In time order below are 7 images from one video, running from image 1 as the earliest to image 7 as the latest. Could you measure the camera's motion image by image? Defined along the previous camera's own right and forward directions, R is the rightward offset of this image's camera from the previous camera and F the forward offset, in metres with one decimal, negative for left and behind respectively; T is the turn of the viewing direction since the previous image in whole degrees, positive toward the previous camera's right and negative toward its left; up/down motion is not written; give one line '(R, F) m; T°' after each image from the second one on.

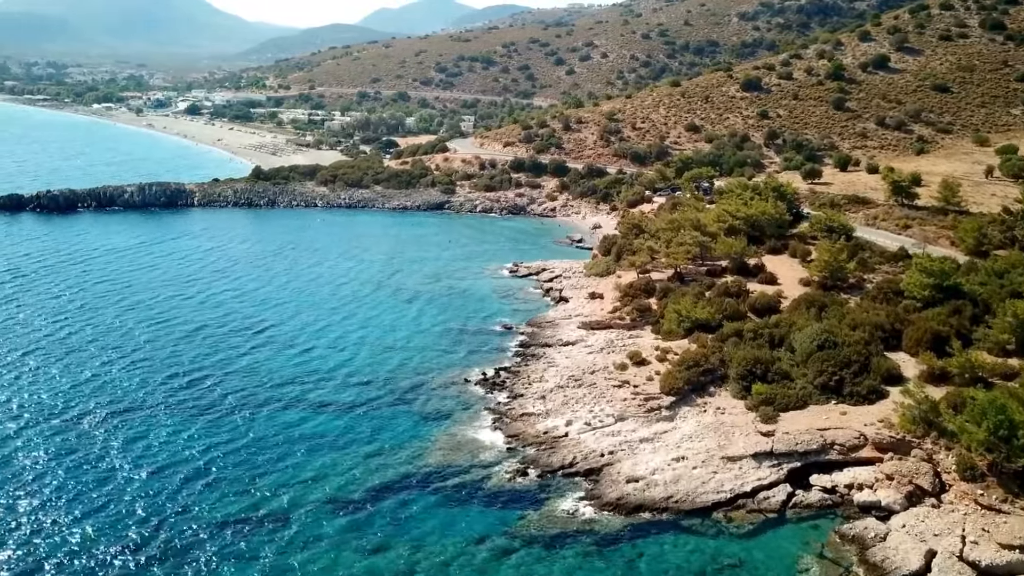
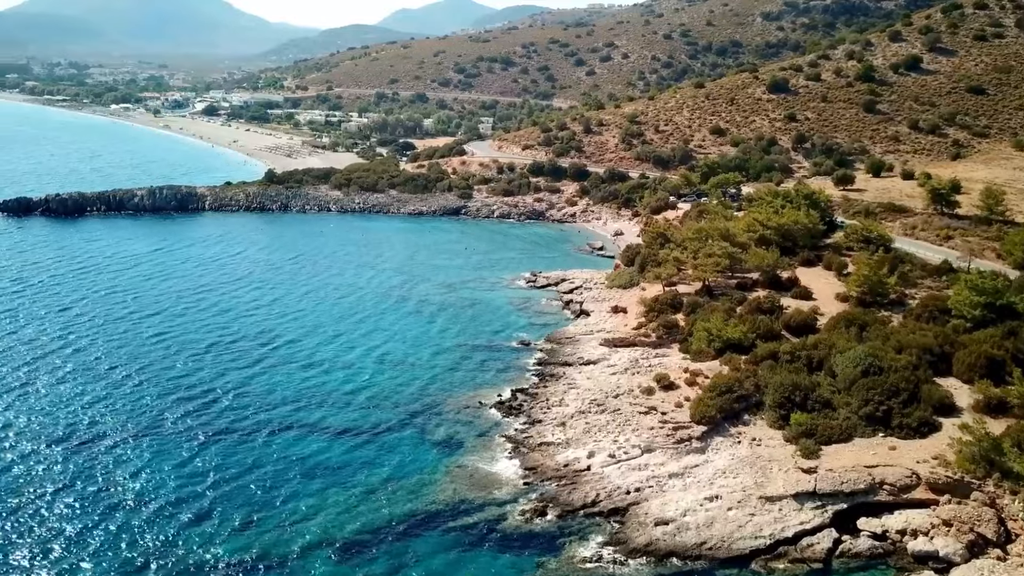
(-0.1, +2.3) m; -1°
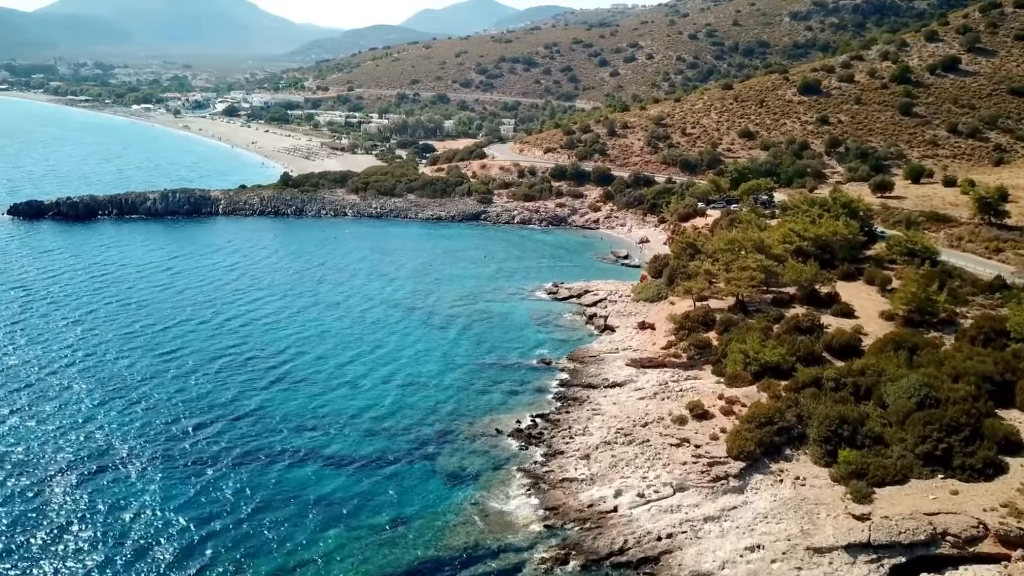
(0.0, +2.4) m; -2°
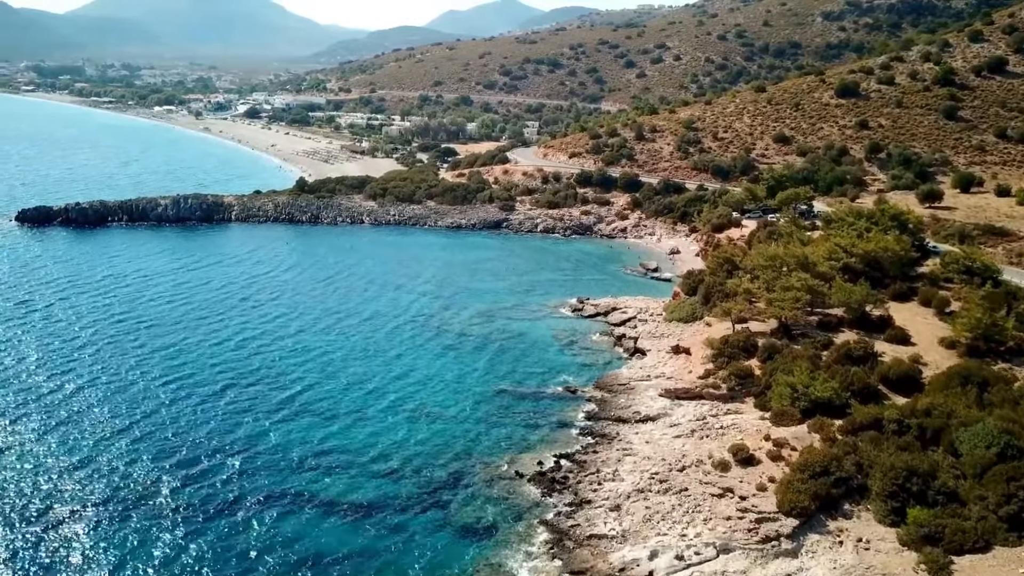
(0.0, +3.0) m; -2°
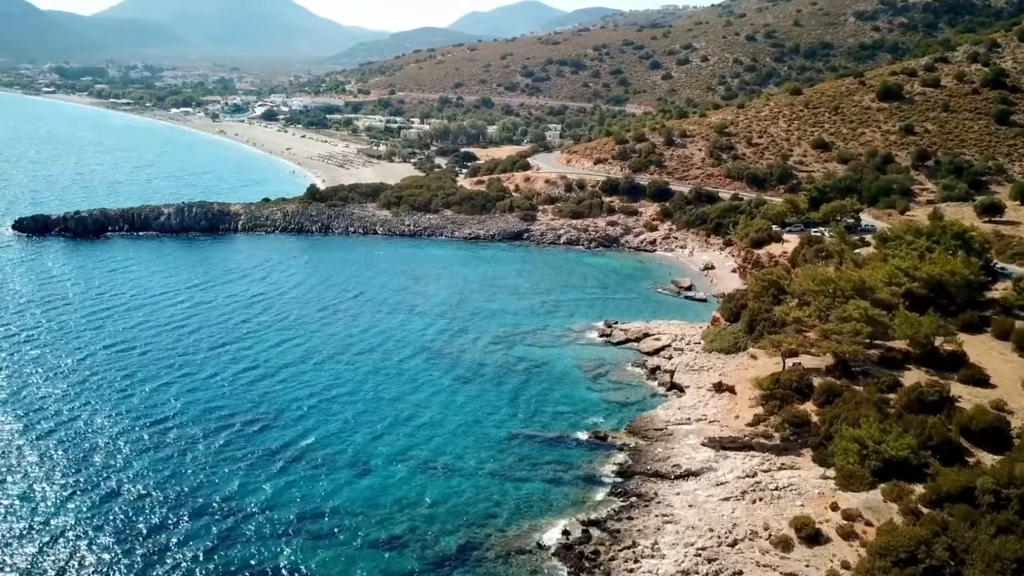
(-0.1, +4.1) m; -2°
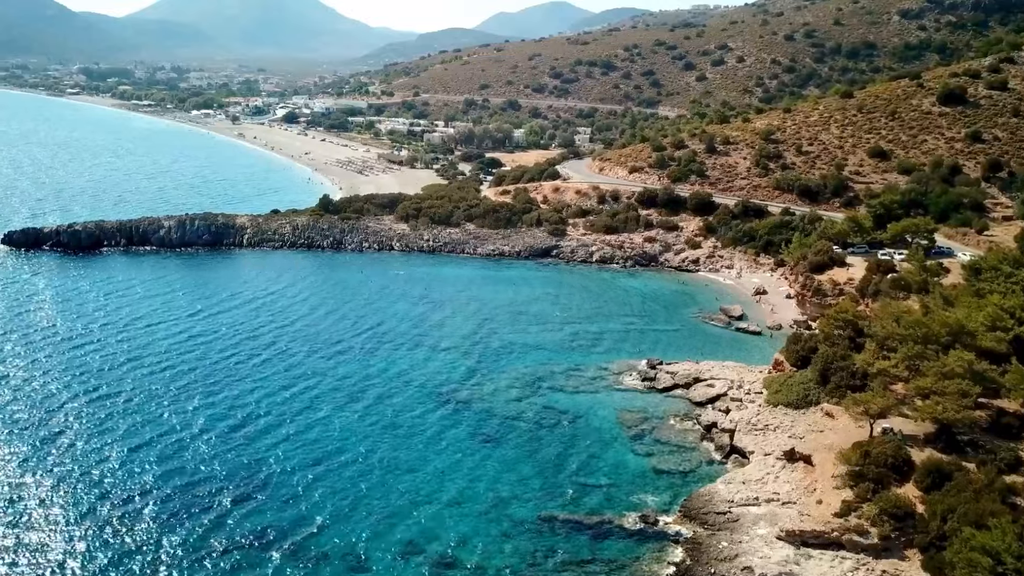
(-0.2, +5.6) m; -2°
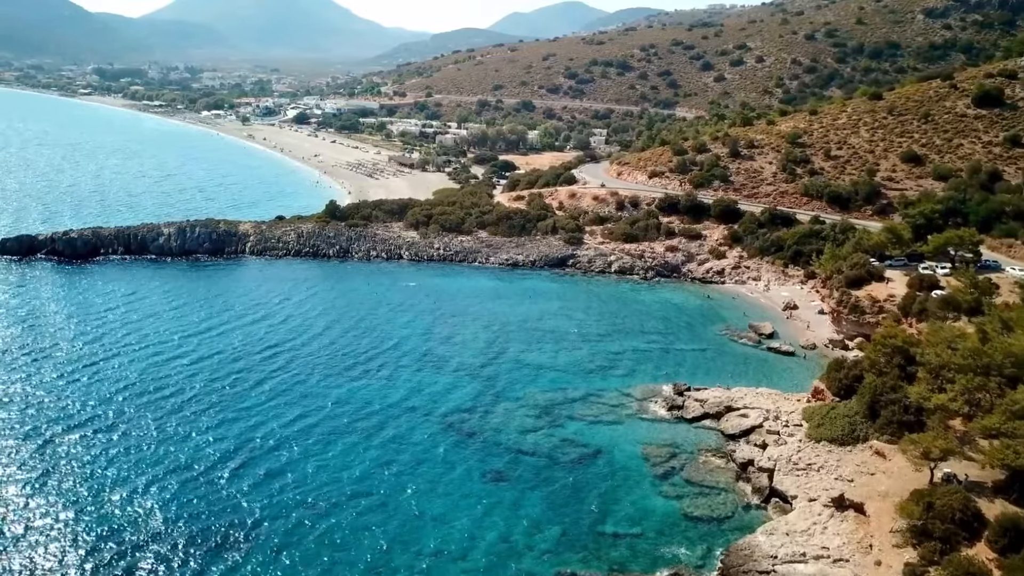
(-0.1, +2.9) m; -1°
